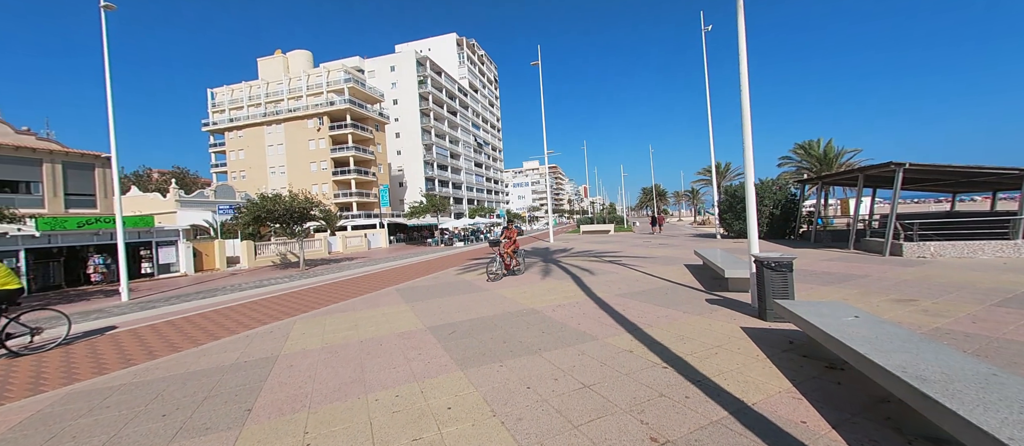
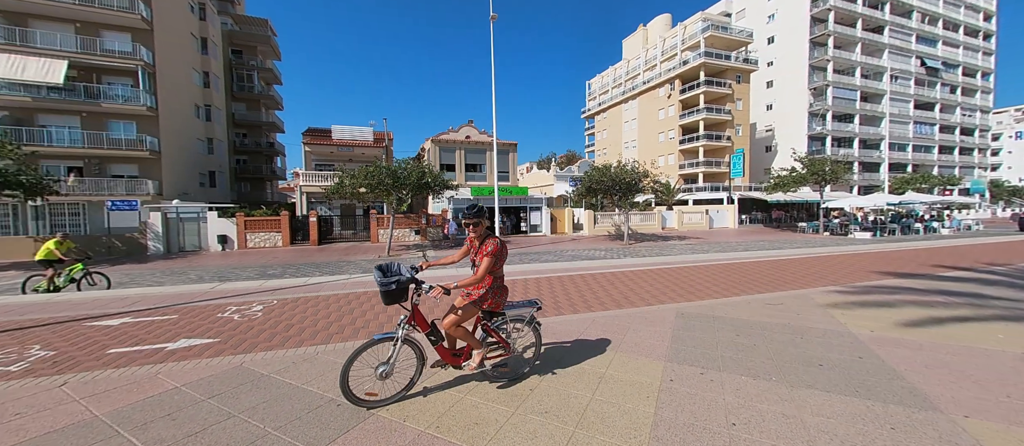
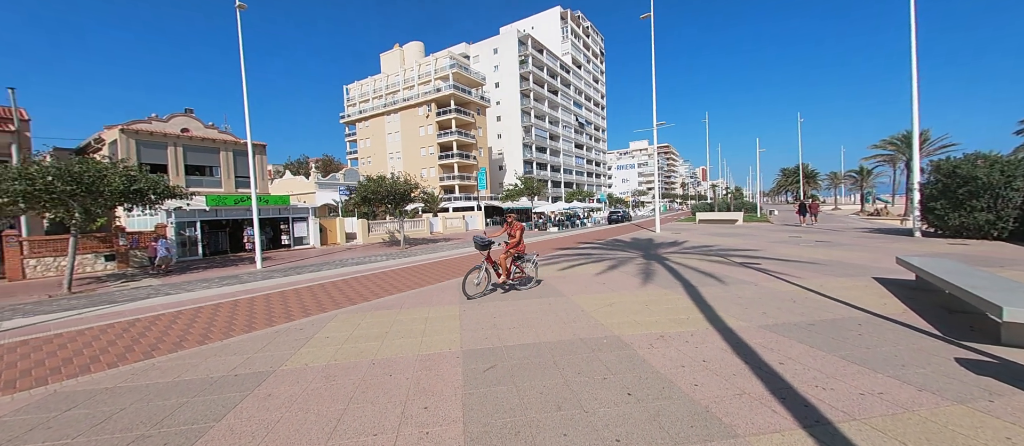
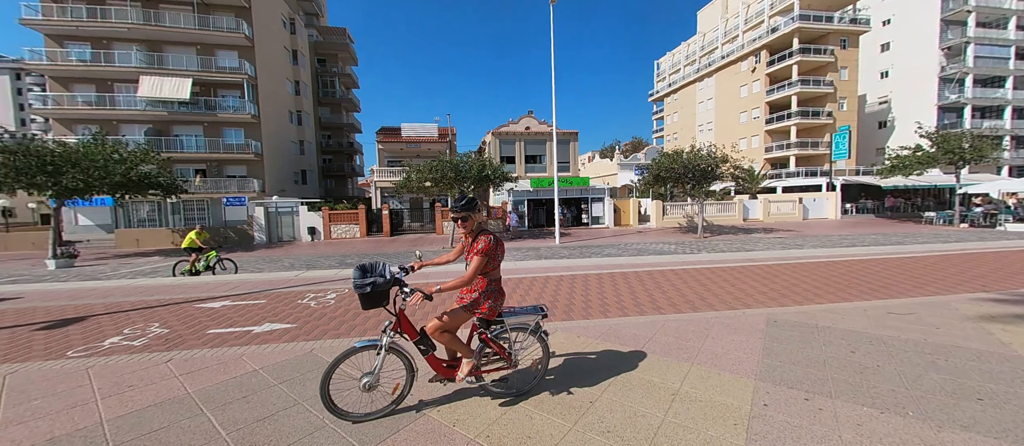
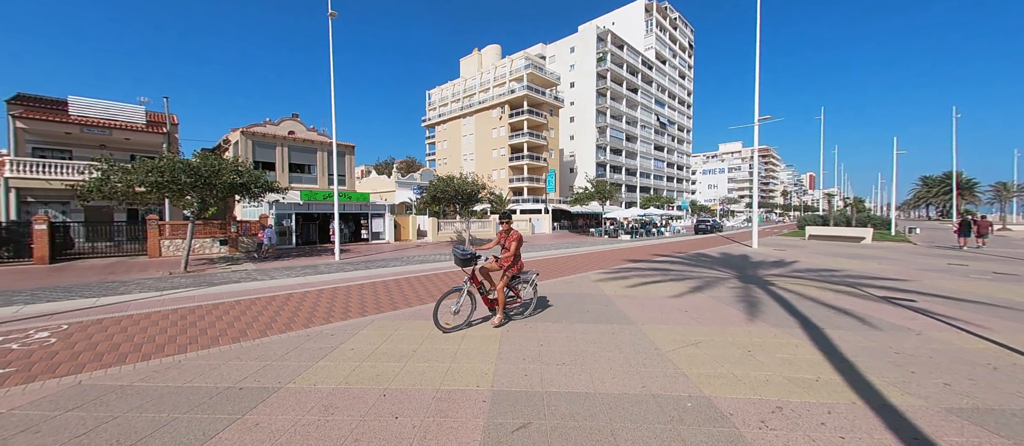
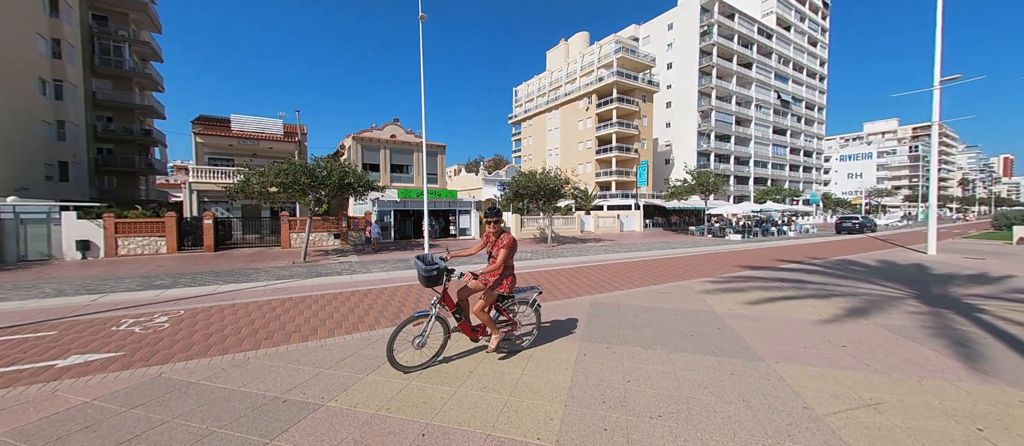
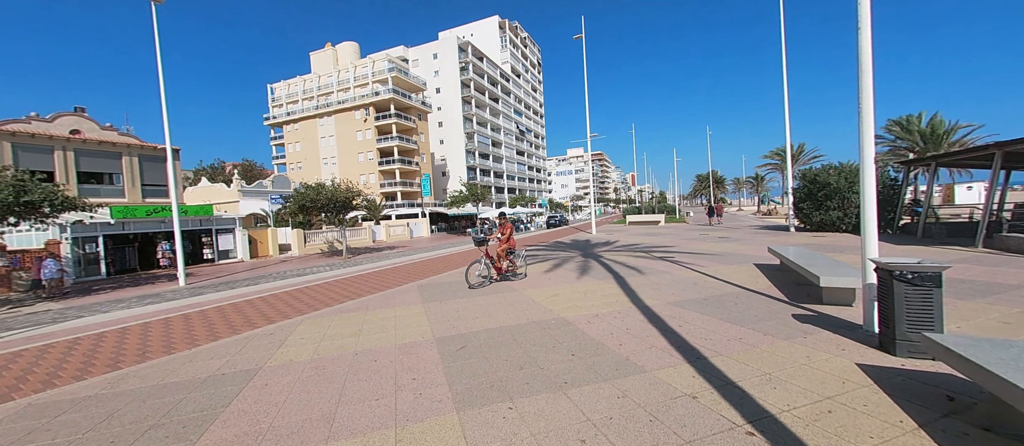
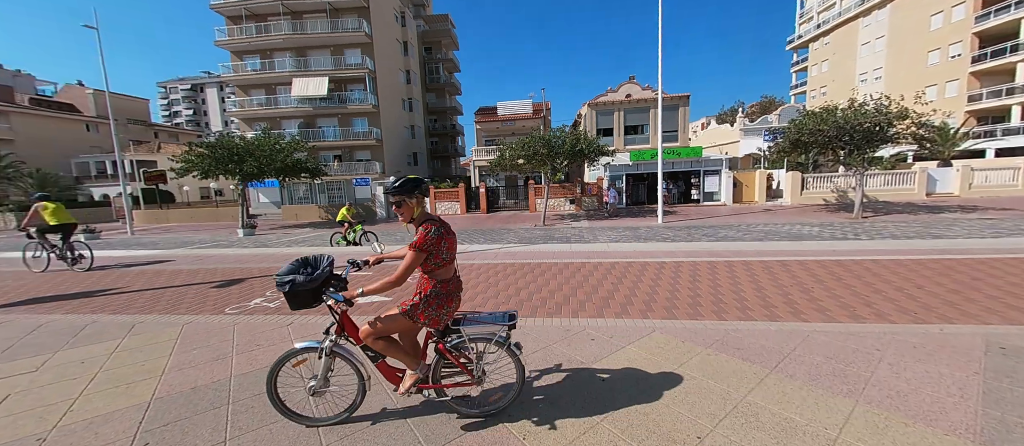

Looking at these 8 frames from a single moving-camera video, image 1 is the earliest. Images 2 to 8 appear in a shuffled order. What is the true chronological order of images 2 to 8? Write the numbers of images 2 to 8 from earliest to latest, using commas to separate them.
7, 3, 5, 6, 2, 4, 8
